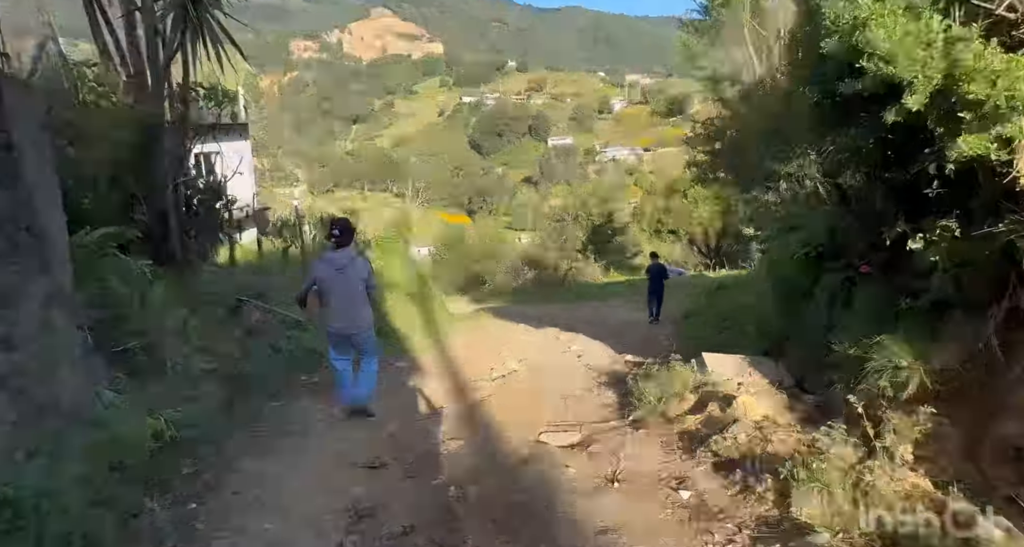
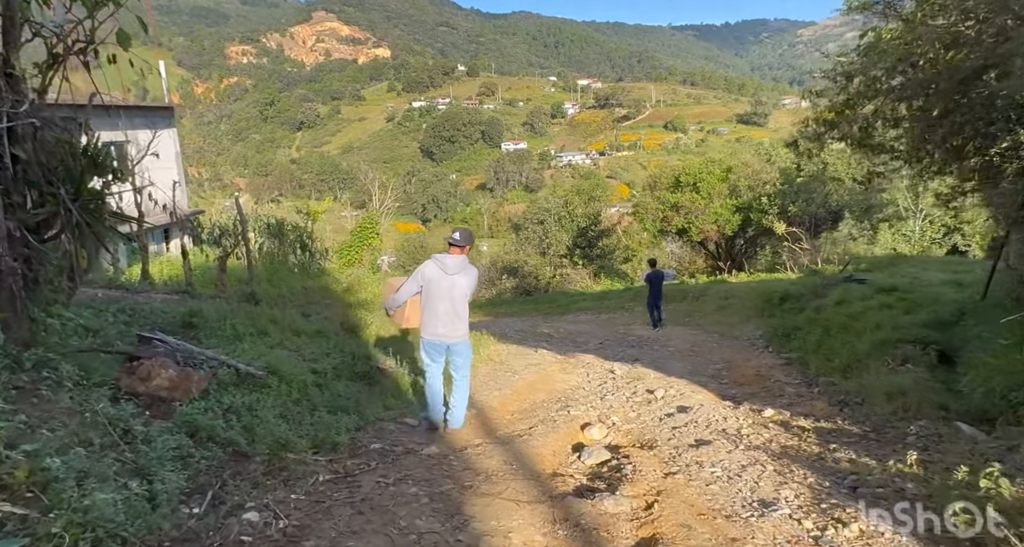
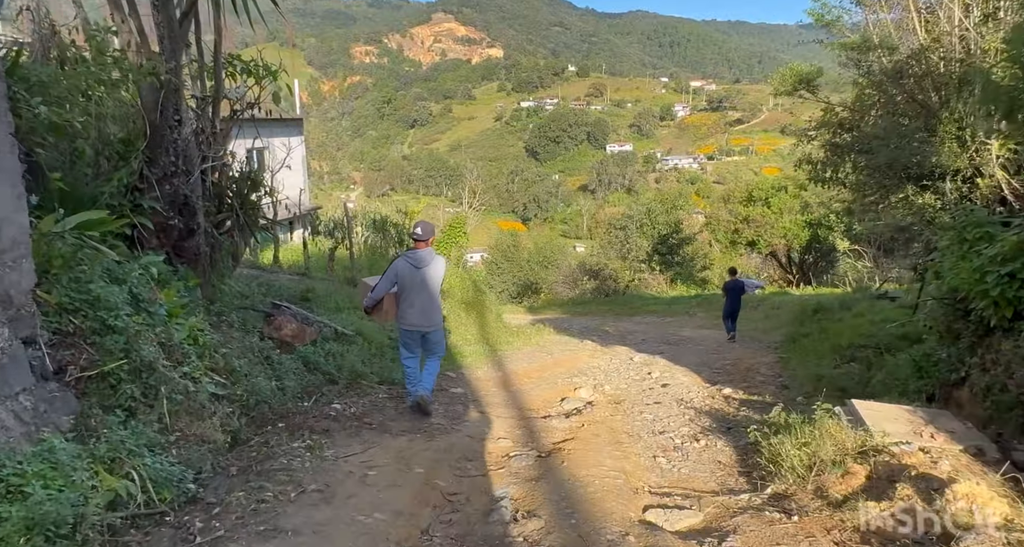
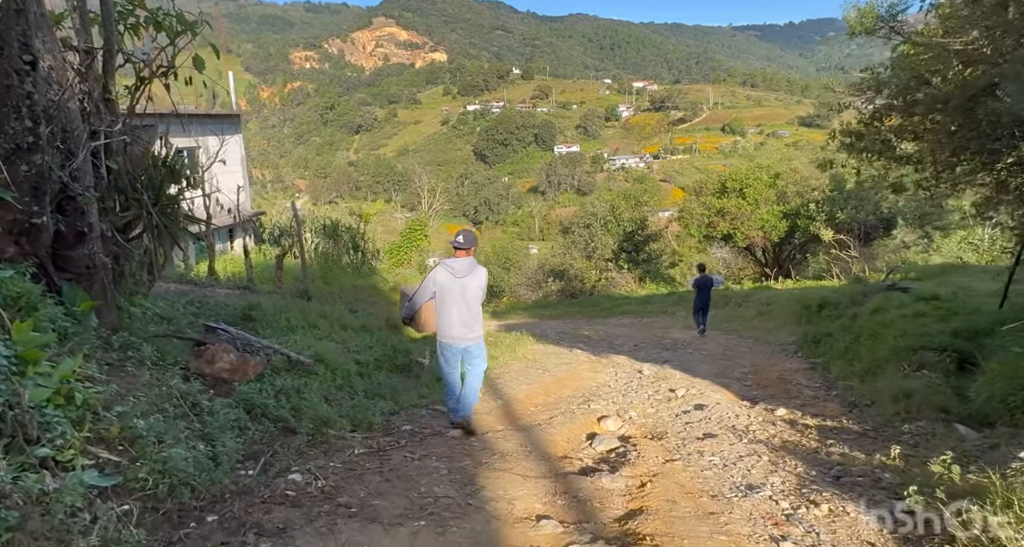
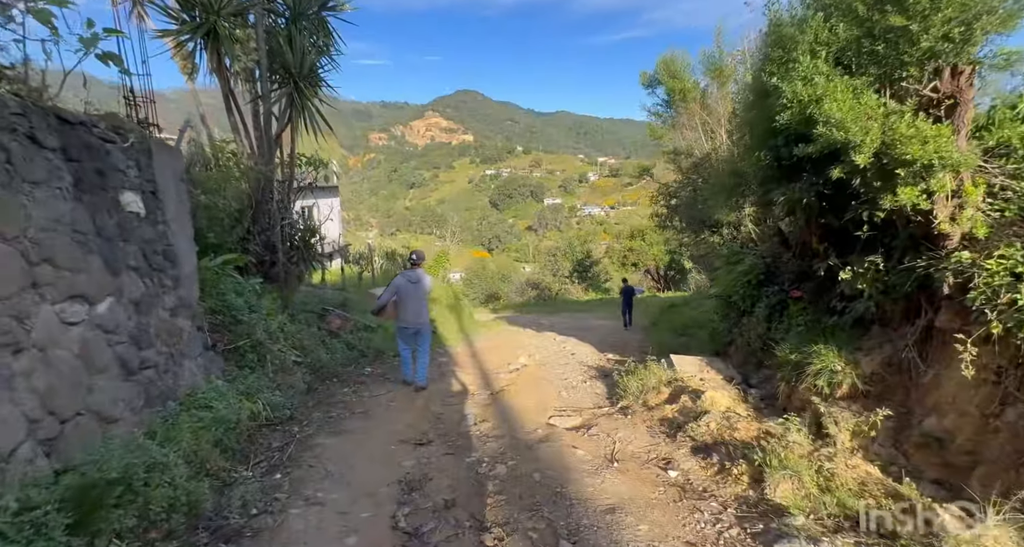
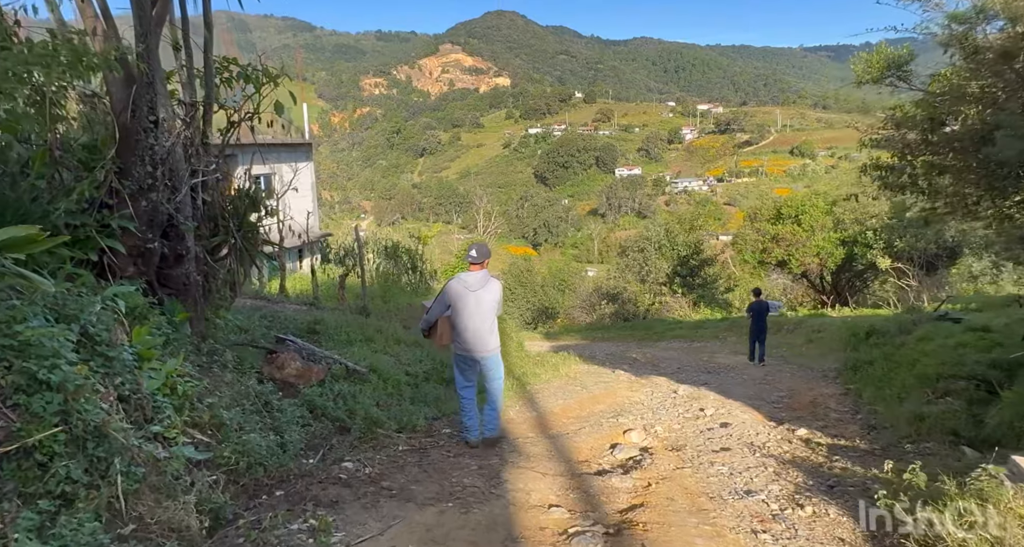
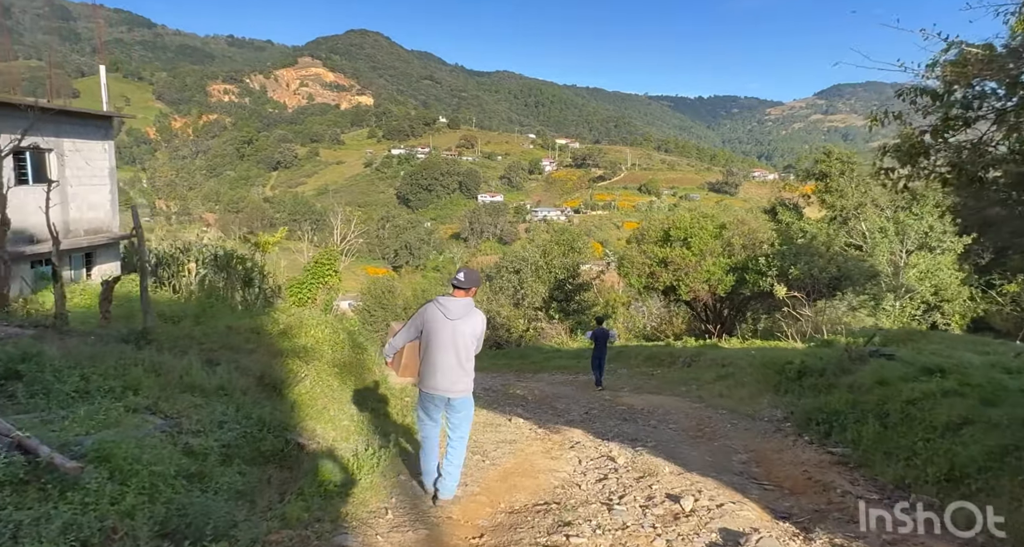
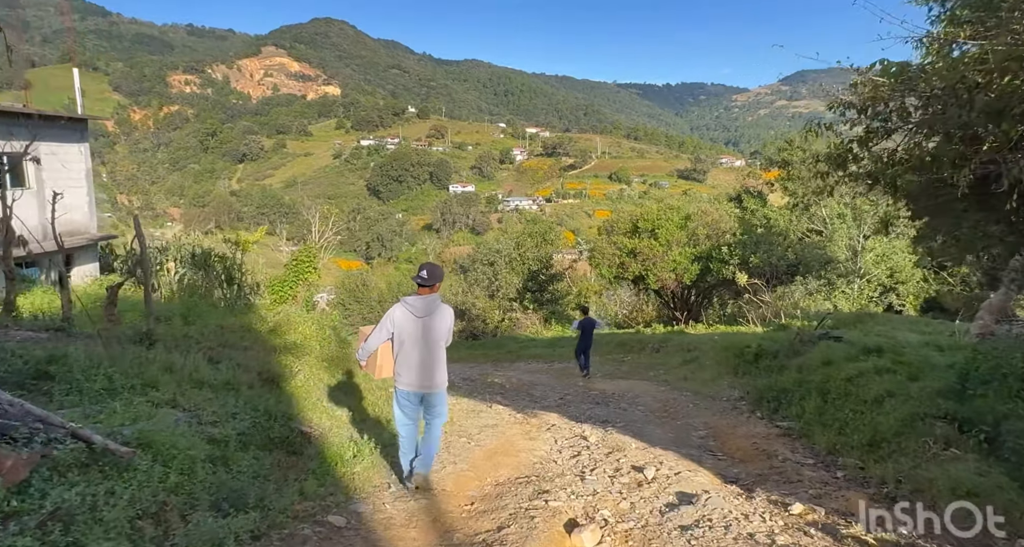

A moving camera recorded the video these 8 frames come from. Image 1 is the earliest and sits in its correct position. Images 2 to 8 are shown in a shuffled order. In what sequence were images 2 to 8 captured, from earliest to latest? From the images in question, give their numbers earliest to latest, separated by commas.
5, 3, 6, 4, 2, 8, 7
